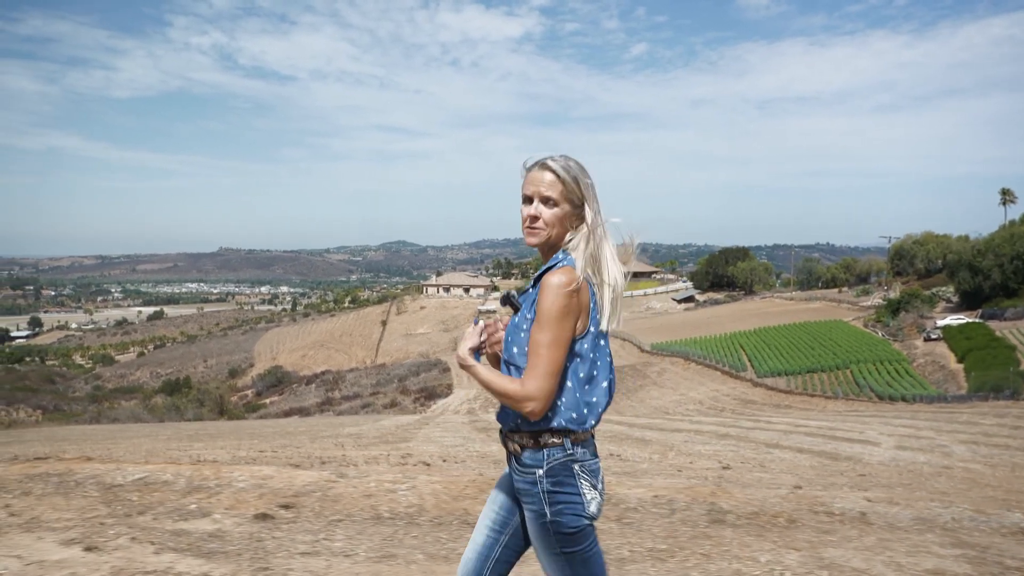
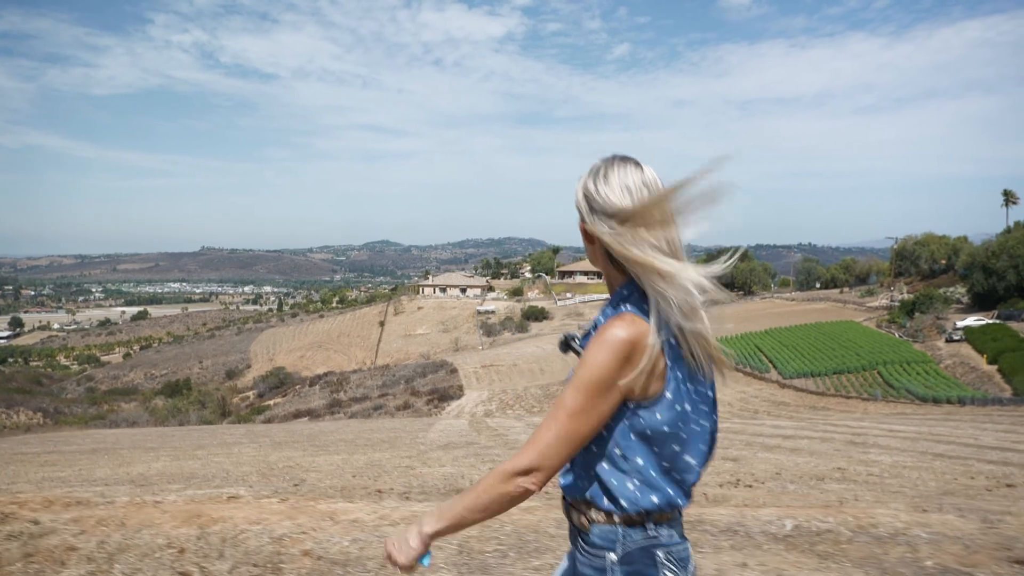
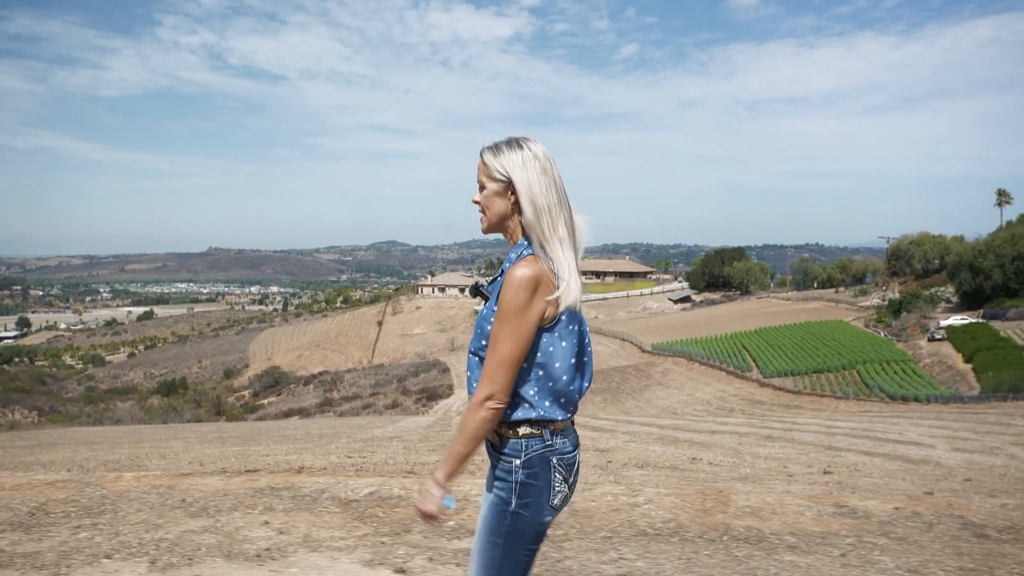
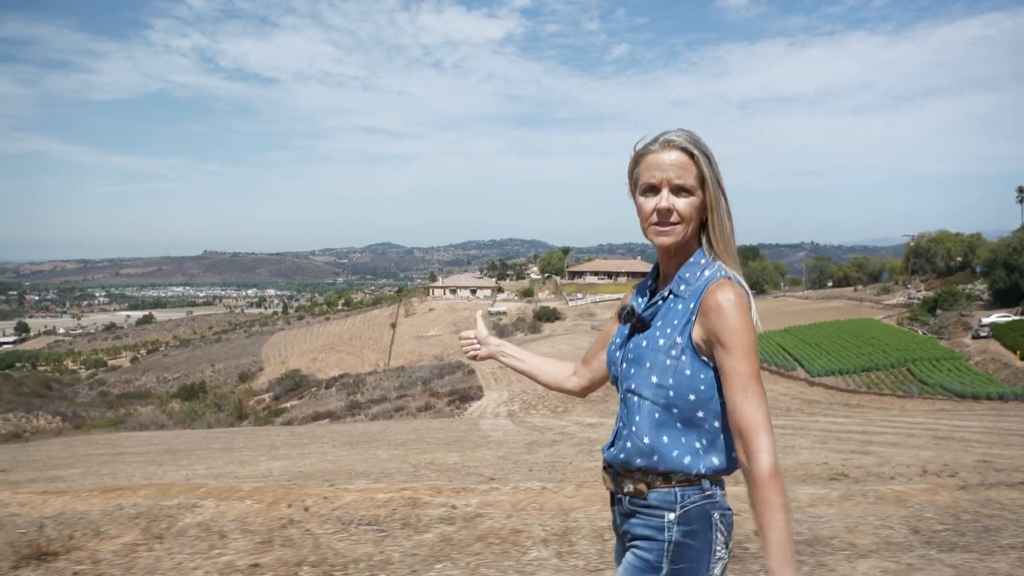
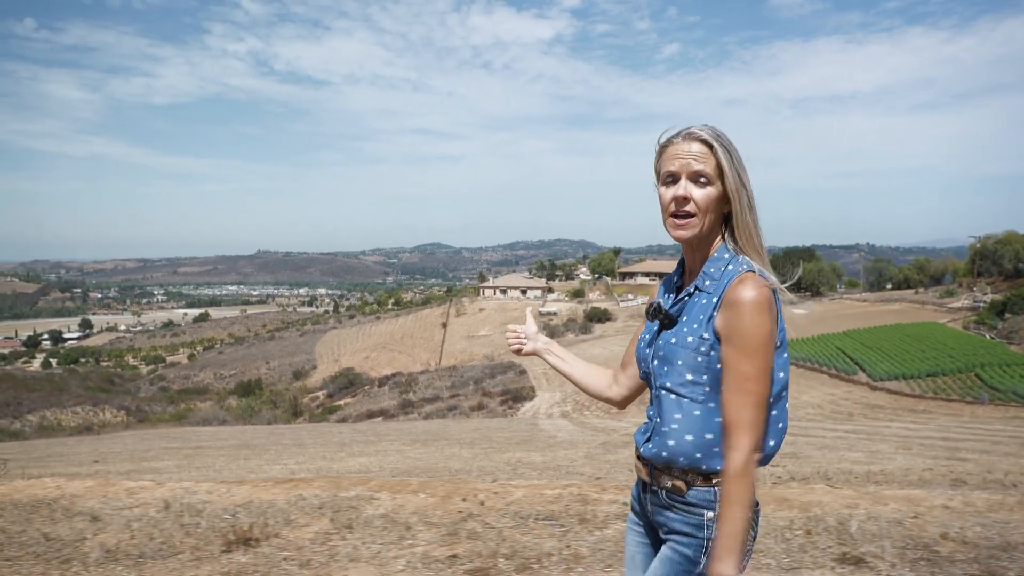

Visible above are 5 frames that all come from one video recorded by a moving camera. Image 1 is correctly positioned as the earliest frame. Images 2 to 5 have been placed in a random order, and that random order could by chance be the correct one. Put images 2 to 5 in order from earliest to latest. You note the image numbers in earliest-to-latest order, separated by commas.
3, 2, 4, 5
